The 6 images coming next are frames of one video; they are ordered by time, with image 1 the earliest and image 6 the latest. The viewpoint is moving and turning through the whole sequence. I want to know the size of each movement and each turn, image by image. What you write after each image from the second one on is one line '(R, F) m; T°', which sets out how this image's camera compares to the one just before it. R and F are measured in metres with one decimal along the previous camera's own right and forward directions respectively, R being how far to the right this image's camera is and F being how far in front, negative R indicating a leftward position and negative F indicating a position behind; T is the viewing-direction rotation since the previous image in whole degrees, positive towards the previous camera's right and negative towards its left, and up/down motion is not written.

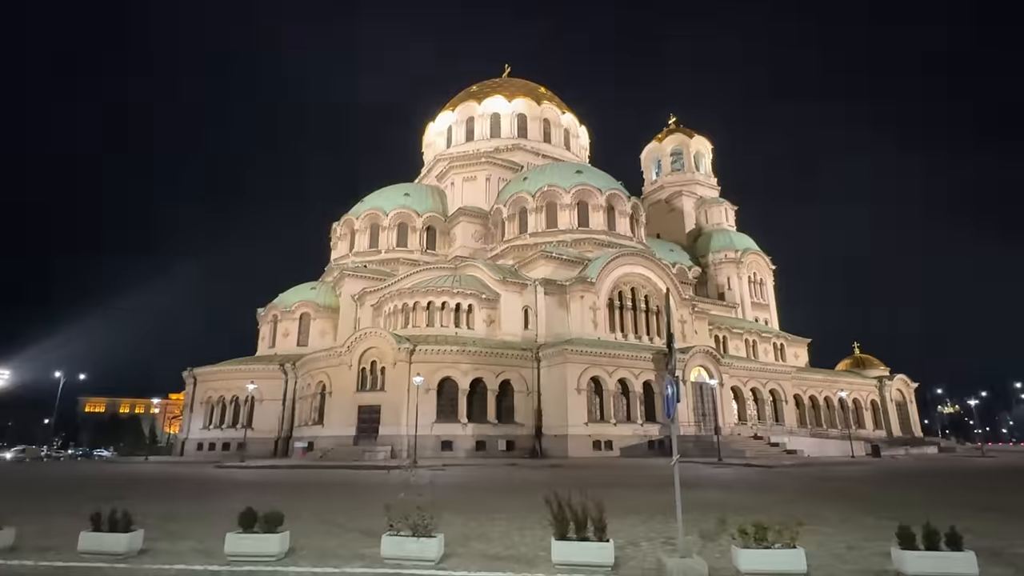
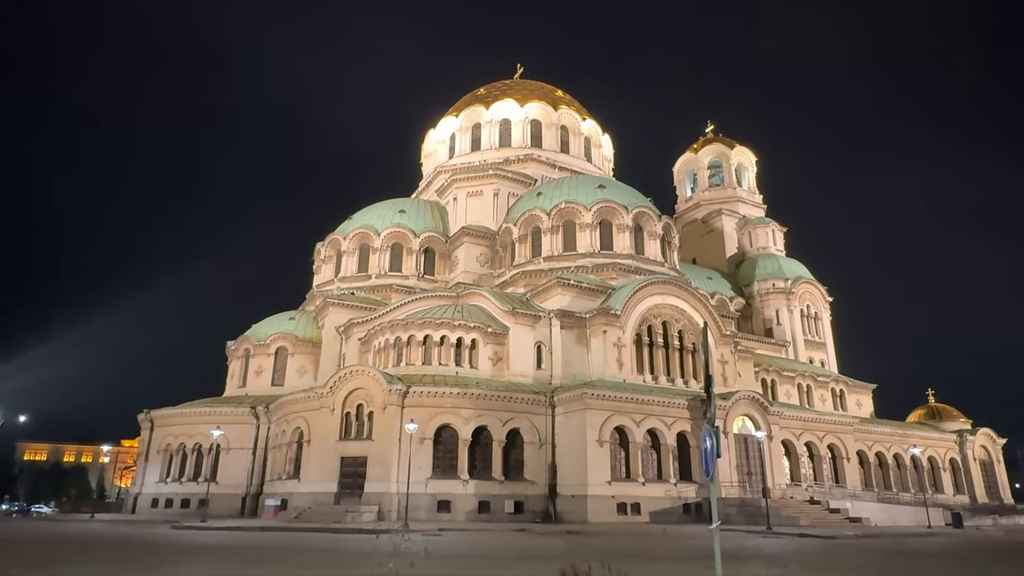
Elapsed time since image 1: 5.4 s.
(+0.3, +4.2) m; -2°
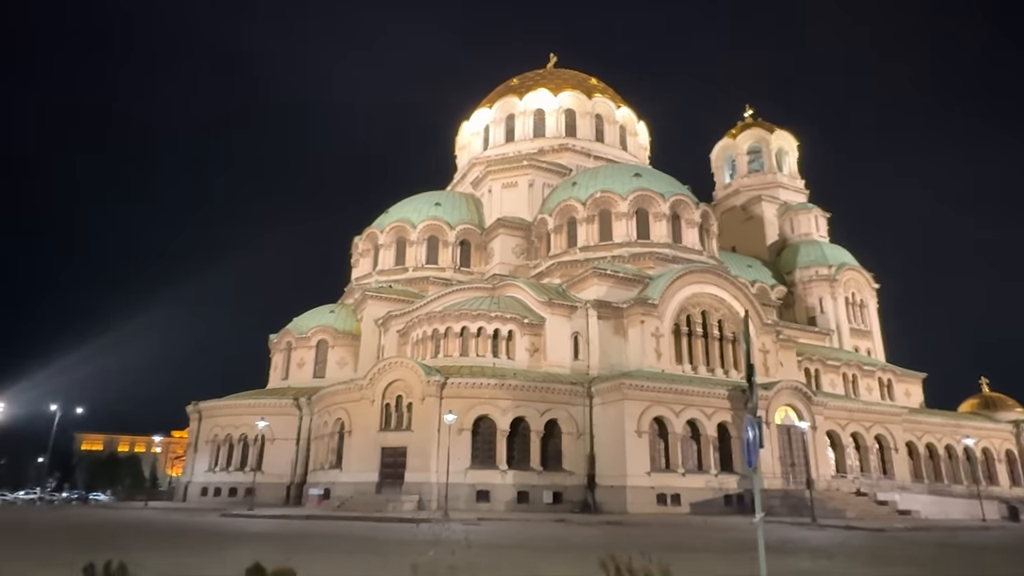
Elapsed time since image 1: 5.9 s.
(-0.3, 0.0) m; -3°
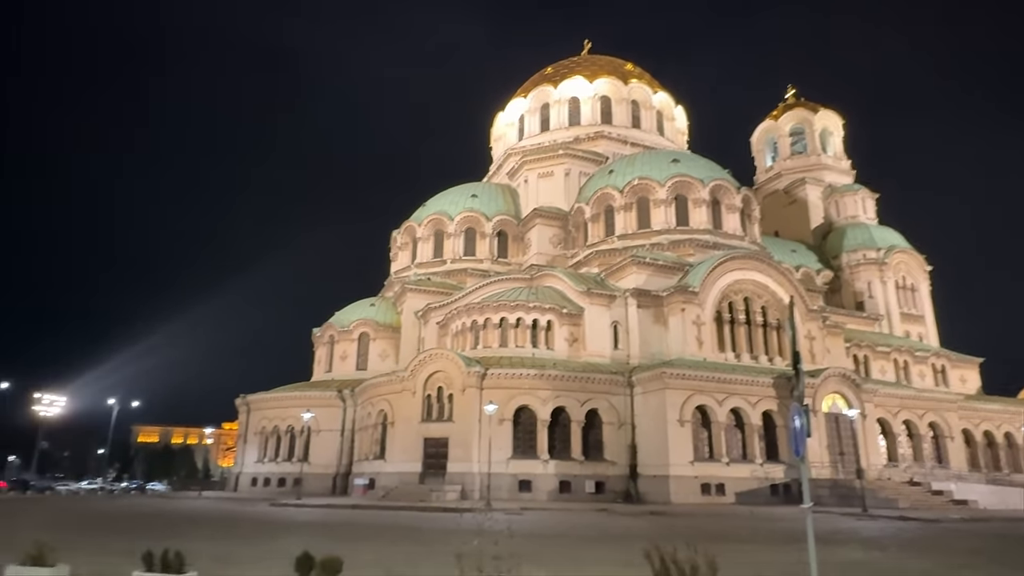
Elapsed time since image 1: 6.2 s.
(-0.3, 0.0) m; -3°
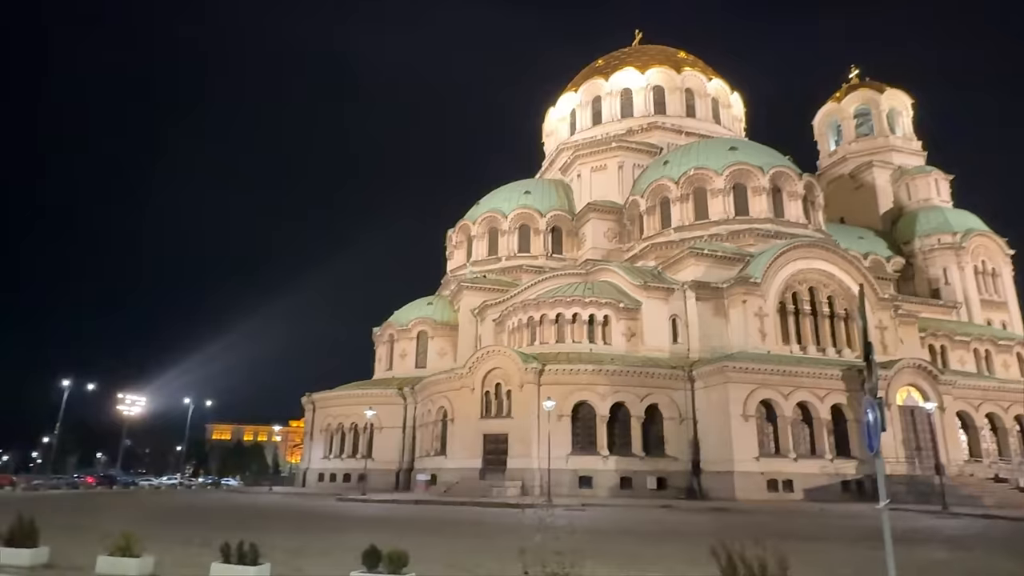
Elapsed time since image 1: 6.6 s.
(-0.5, 0.0) m; -4°
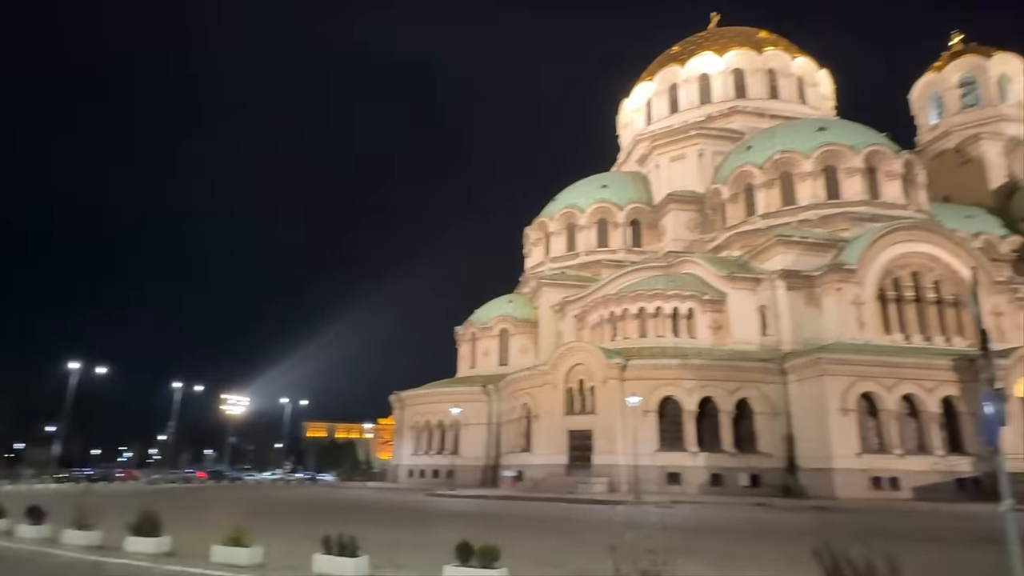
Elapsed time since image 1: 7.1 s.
(-0.6, -0.1) m; -6°
